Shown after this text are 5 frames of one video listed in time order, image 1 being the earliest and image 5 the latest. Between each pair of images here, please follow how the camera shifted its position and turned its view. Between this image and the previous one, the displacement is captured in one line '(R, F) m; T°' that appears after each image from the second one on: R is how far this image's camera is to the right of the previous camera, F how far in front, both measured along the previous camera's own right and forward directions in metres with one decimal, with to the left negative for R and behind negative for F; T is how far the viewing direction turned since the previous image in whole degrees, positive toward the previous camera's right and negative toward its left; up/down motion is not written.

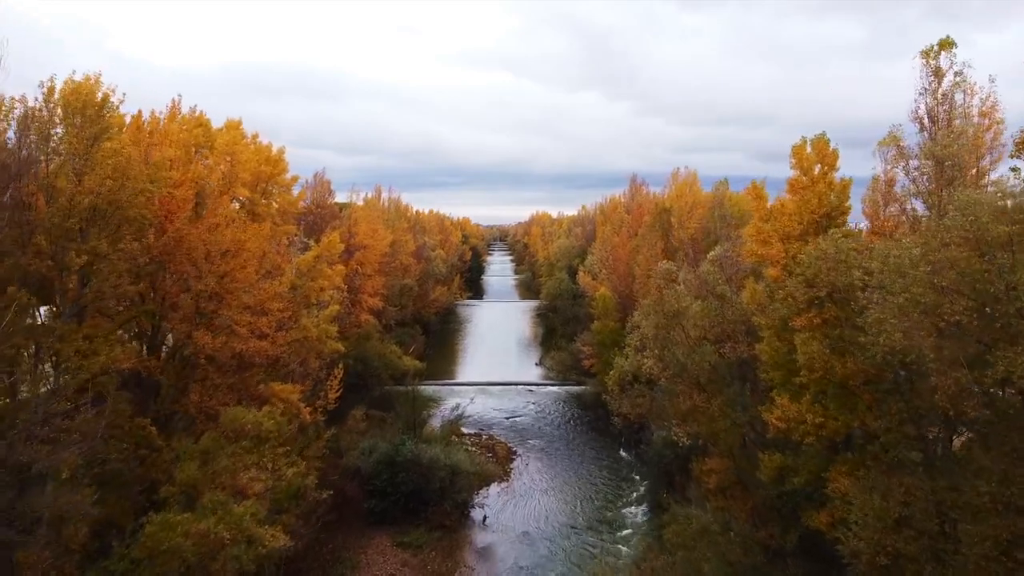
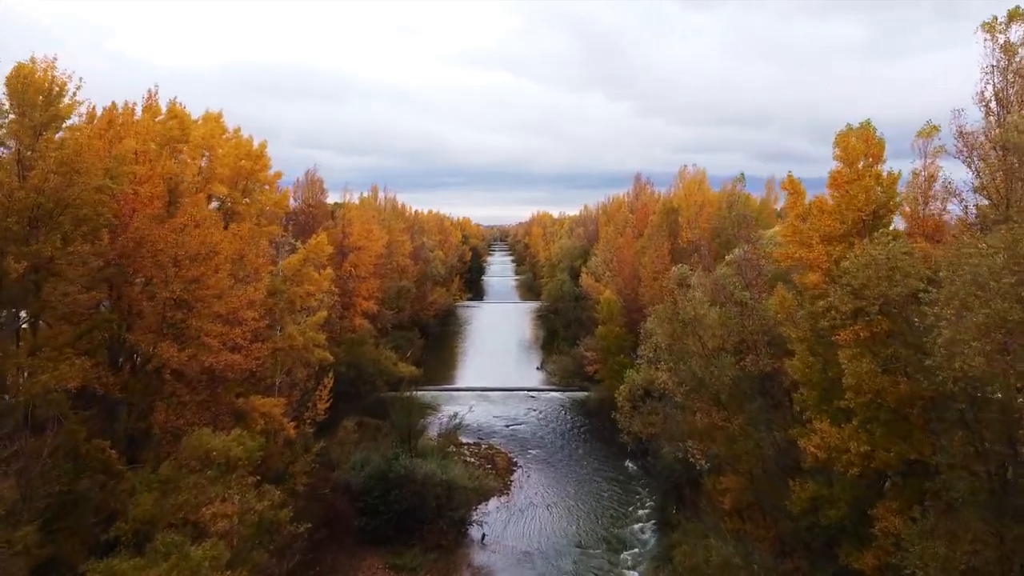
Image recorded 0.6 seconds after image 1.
(0.0, +1.4) m; 0°
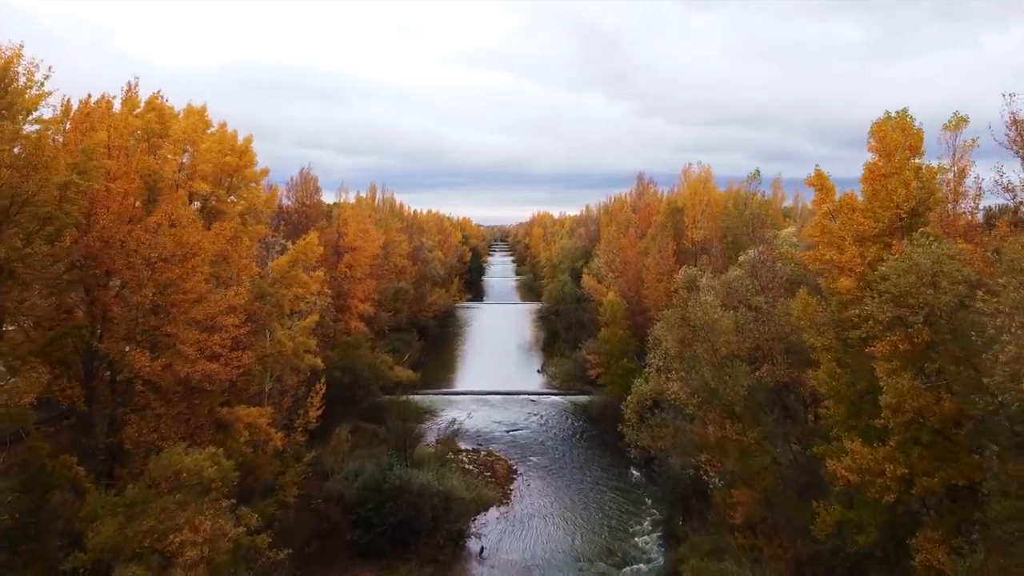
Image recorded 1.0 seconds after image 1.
(0.0, +0.9) m; 0°
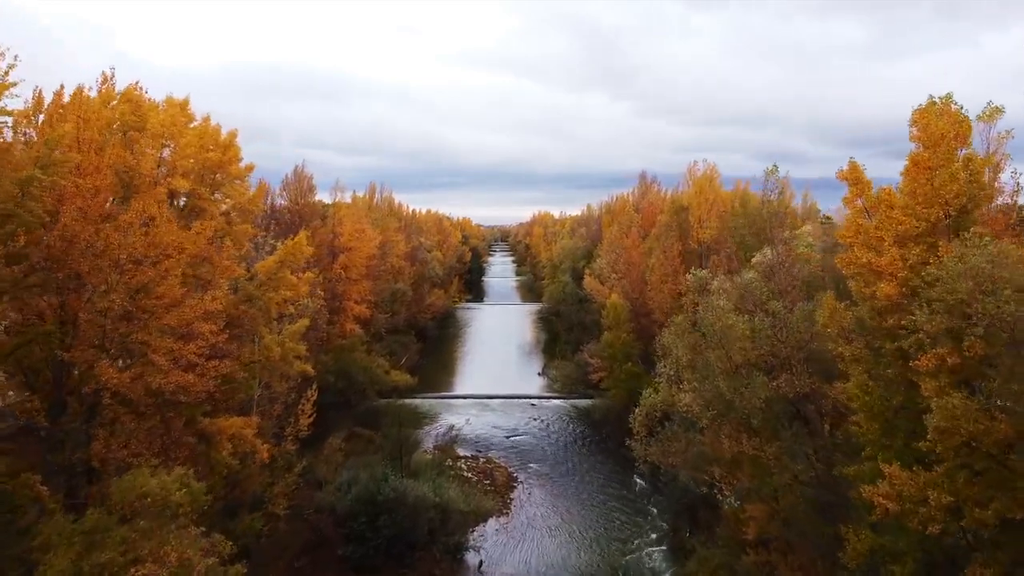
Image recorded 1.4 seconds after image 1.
(0.0, +0.9) m; 0°
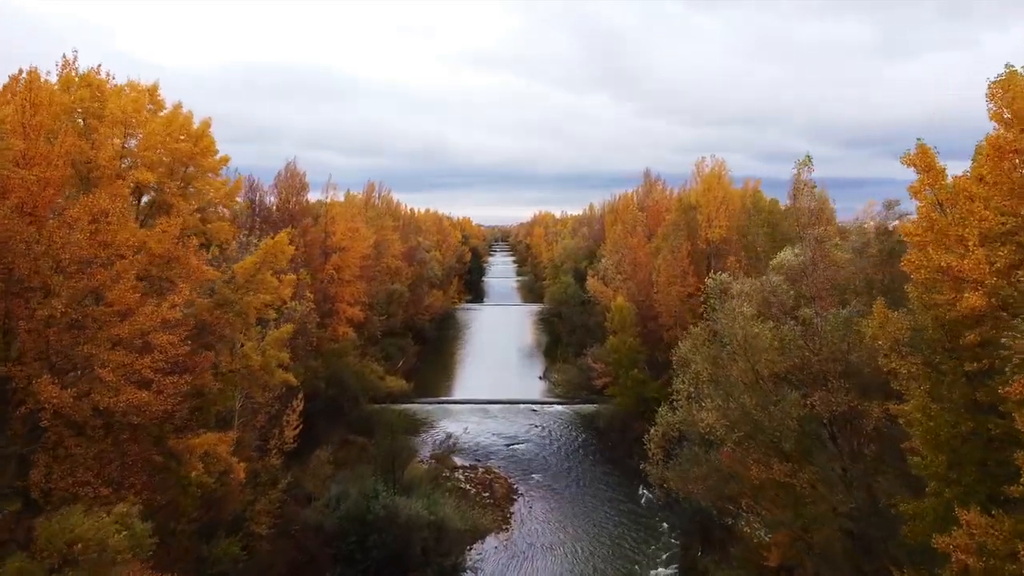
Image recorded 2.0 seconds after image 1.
(0.0, +1.4) m; 0°
